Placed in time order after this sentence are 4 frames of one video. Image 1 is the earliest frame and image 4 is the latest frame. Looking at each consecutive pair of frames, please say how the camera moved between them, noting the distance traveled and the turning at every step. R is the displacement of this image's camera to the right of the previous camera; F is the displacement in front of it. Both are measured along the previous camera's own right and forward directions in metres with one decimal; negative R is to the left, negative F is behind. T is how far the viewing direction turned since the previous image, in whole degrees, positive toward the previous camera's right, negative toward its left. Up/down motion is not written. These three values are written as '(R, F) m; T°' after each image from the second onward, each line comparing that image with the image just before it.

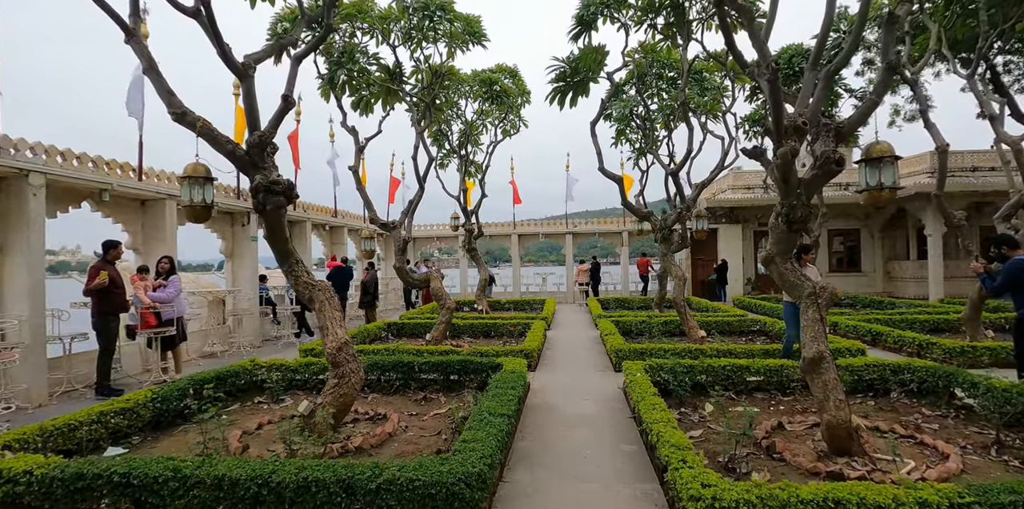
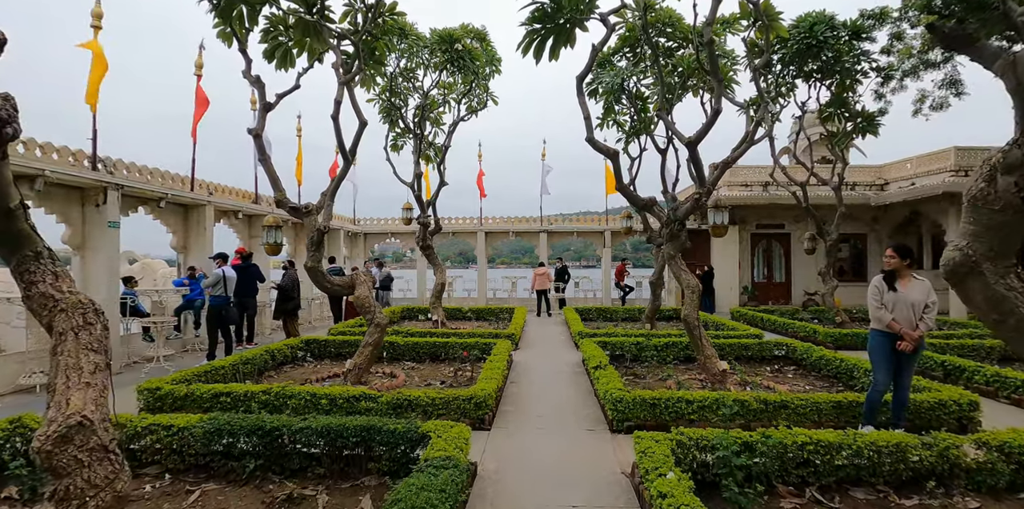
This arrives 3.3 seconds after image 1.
(+0.2, +2.1) m; +3°
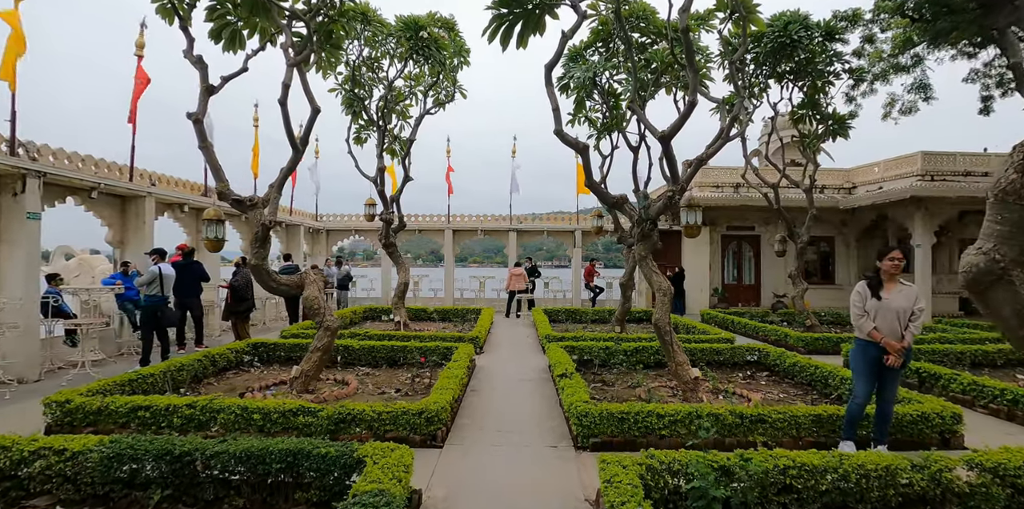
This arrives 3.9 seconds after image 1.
(+0.1, +0.4) m; +3°
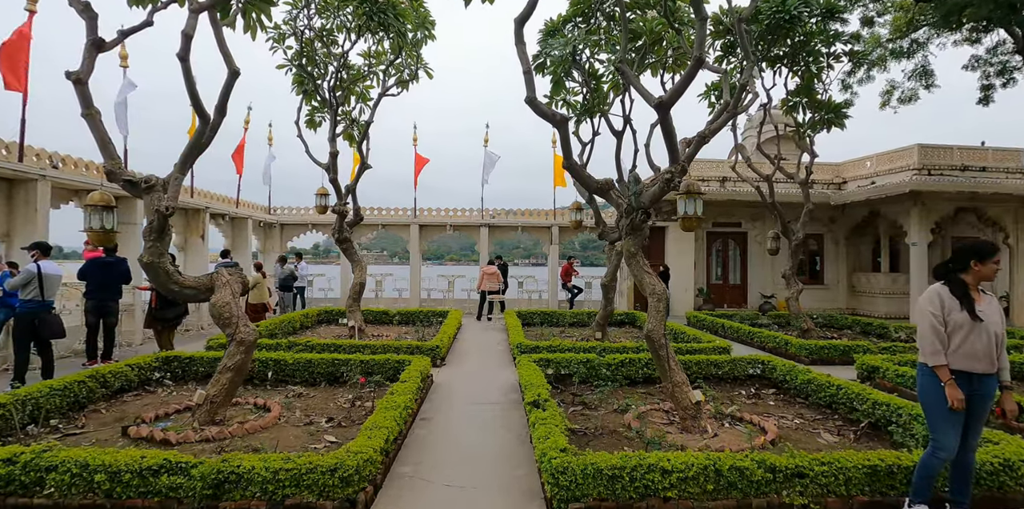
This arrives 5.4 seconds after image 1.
(+0.2, +1.0) m; +3°
